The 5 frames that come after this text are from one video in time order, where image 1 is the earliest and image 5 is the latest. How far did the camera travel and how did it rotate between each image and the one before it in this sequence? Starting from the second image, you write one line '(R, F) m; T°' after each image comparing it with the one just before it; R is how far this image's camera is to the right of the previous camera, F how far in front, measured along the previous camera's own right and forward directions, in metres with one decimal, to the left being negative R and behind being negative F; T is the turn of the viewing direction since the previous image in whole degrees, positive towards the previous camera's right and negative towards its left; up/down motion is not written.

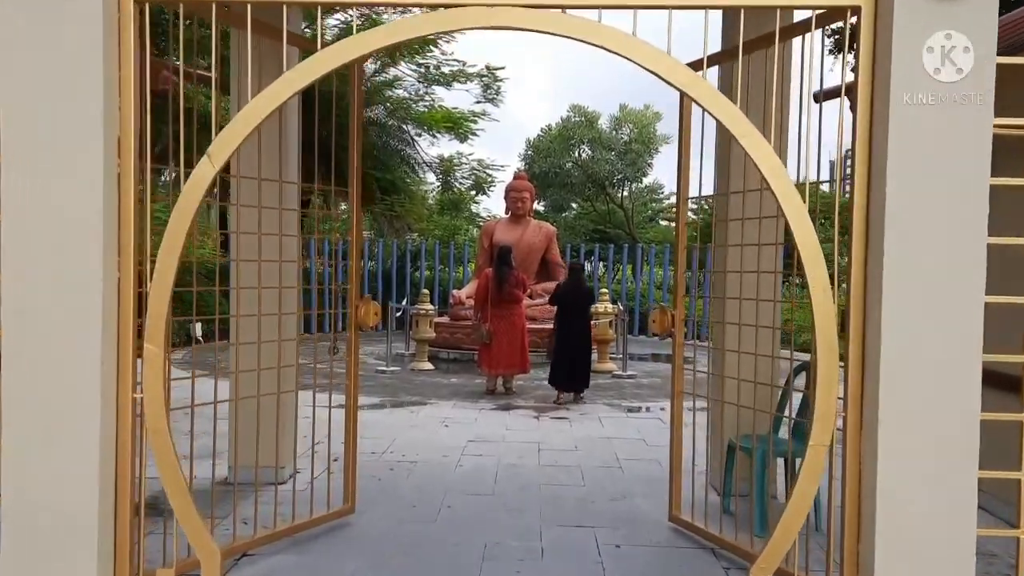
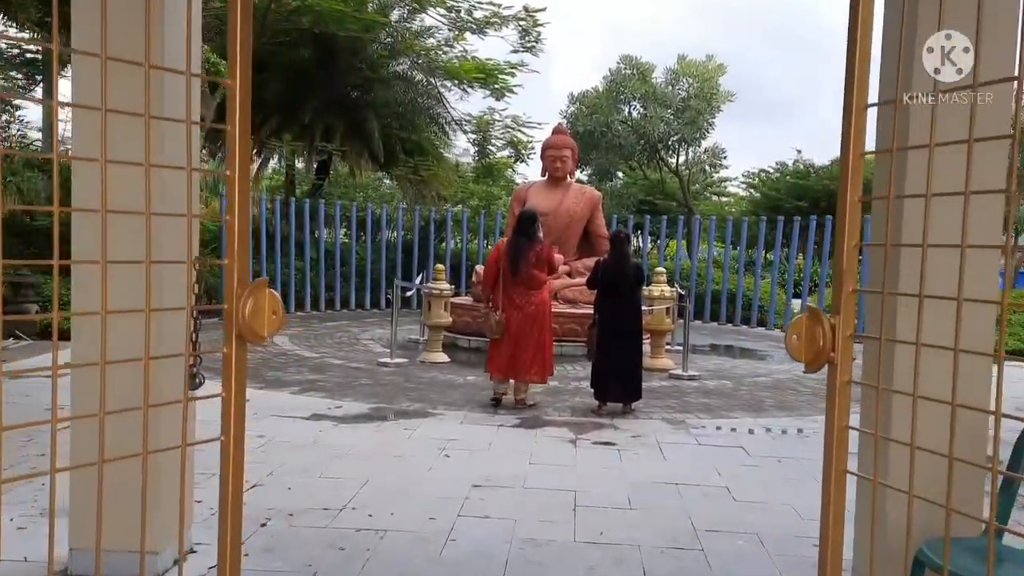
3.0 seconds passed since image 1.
(+0.1, +1.8) m; -2°
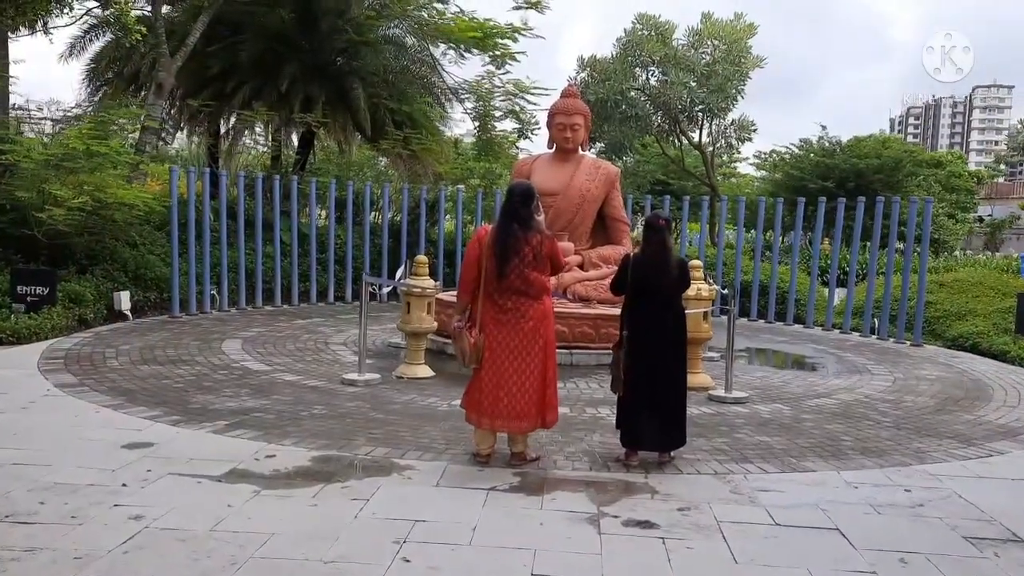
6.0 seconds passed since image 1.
(0.0, +1.5) m; 0°
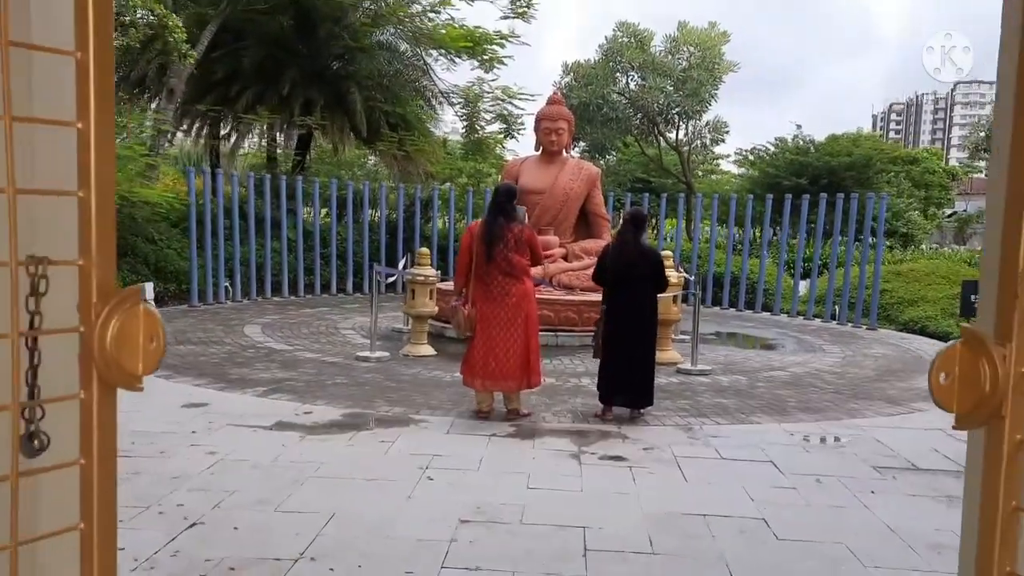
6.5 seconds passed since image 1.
(-0.1, -0.8) m; +1°
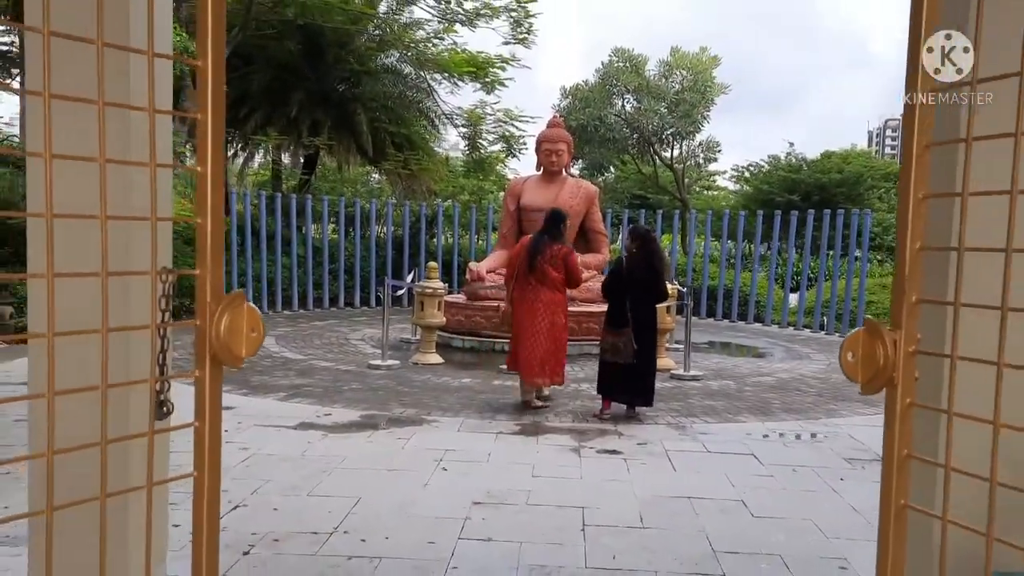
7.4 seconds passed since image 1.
(0.0, -0.4) m; 0°
